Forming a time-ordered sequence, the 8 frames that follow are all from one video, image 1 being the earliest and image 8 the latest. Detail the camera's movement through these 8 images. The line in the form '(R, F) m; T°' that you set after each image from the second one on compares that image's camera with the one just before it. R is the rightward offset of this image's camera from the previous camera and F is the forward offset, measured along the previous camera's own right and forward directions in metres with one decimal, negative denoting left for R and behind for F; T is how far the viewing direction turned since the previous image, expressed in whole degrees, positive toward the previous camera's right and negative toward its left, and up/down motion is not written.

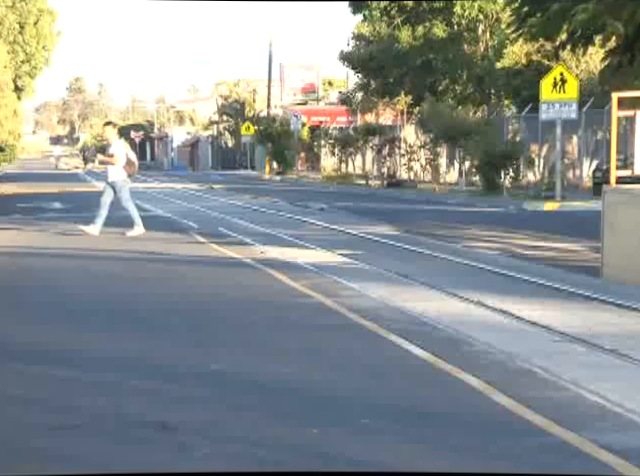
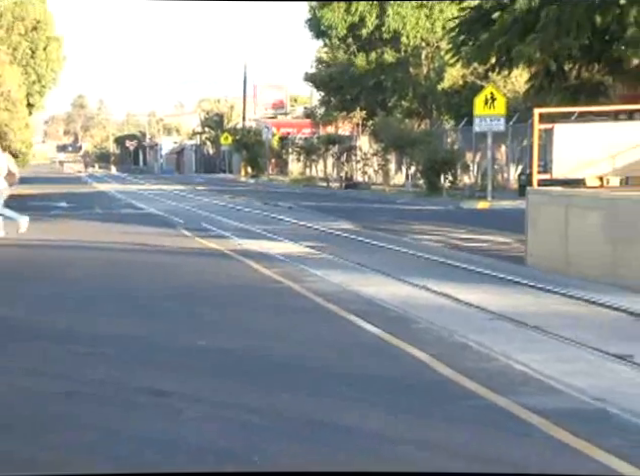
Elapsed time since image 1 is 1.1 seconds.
(+0.8, -1.5) m; -2°
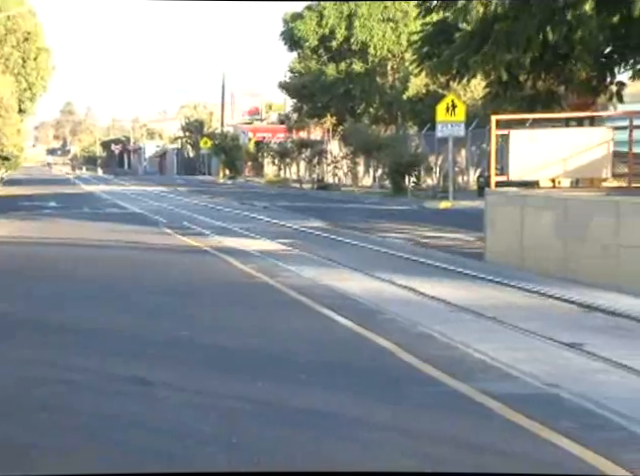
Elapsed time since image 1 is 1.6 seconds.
(+0.1, -0.8) m; +1°
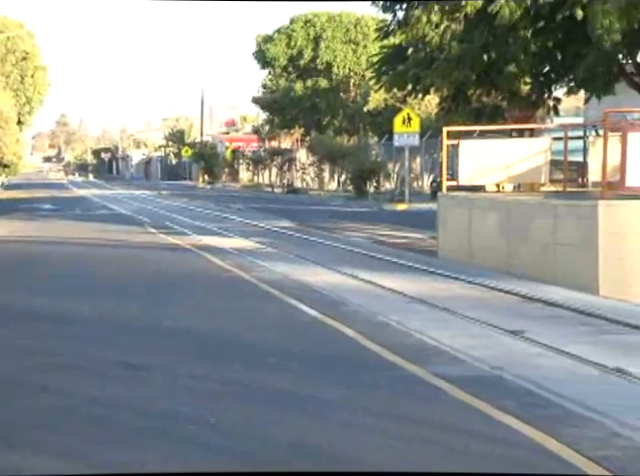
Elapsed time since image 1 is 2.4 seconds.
(+0.2, -1.3) m; +1°
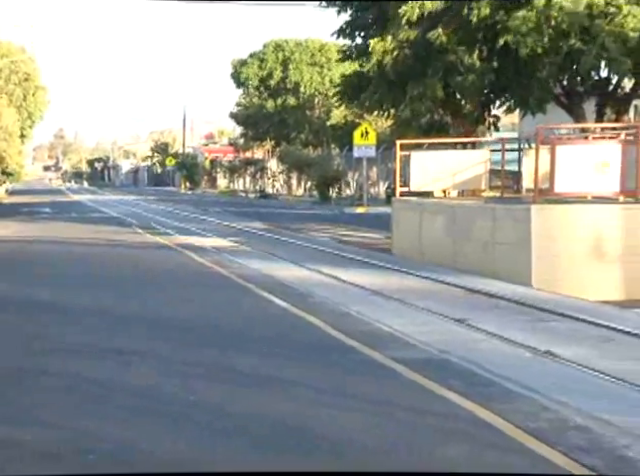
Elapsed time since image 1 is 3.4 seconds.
(+0.3, -1.7) m; +1°
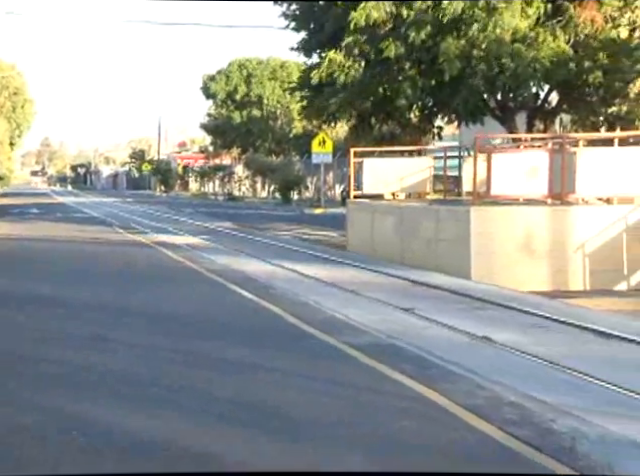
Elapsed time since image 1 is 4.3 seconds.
(+0.2, -1.6) m; +1°
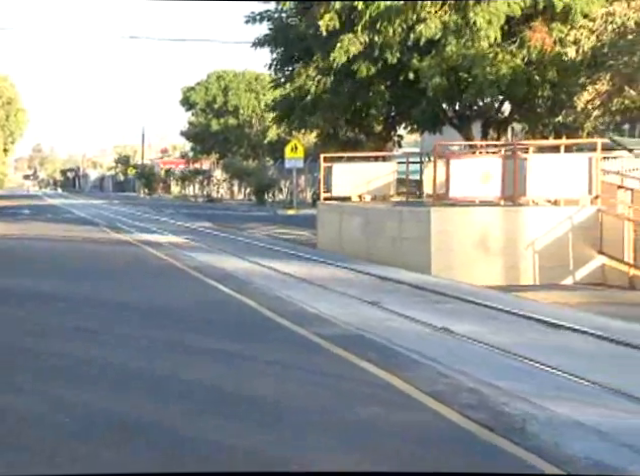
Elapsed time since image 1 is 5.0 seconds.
(+0.2, -1.3) m; +1°
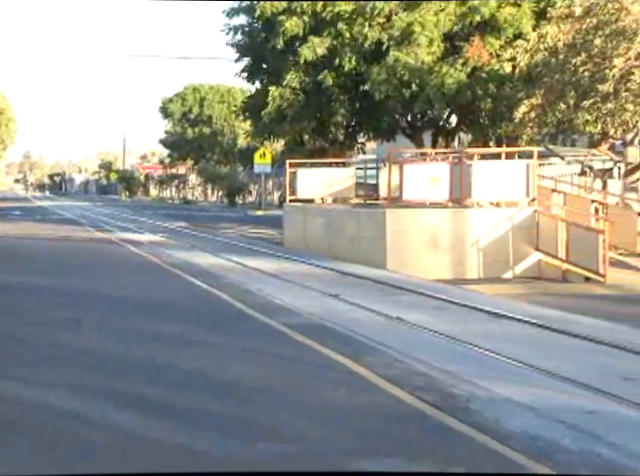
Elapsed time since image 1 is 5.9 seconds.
(+0.2, -1.8) m; +1°
